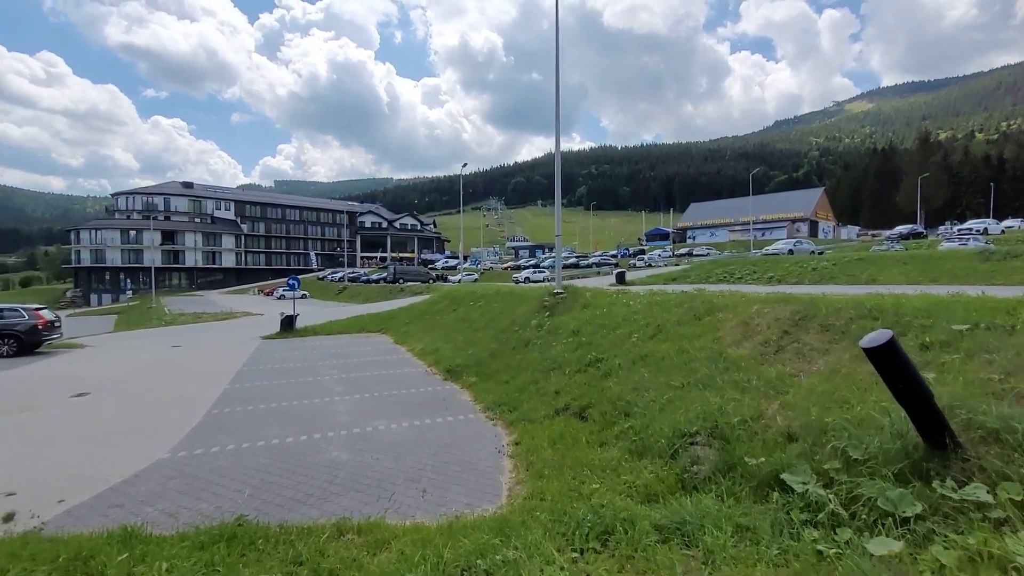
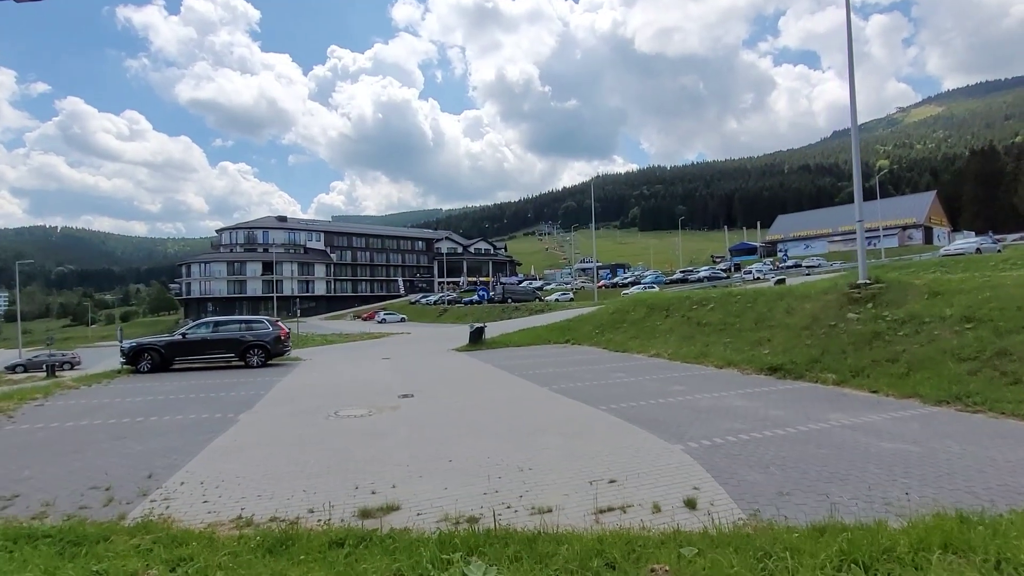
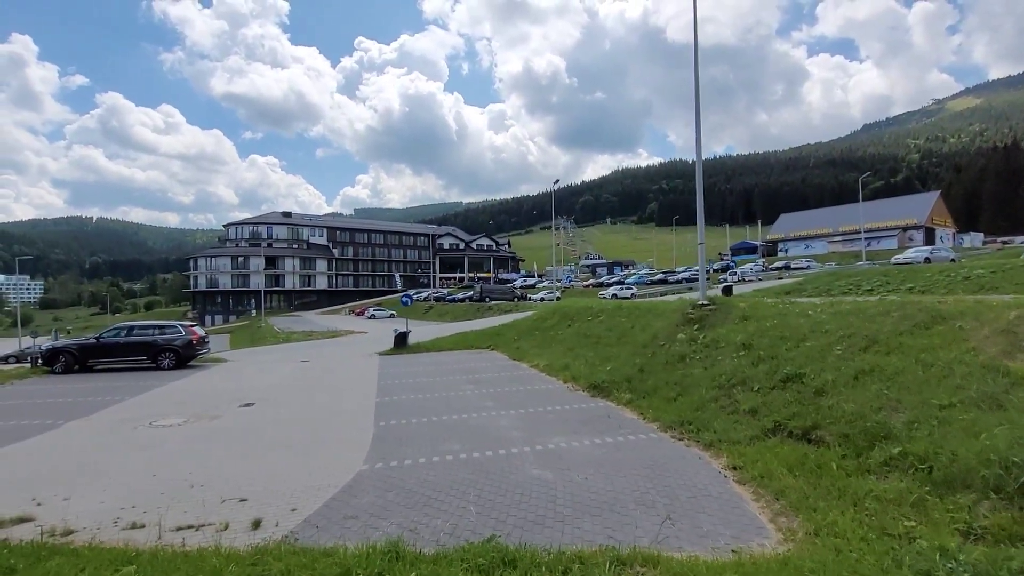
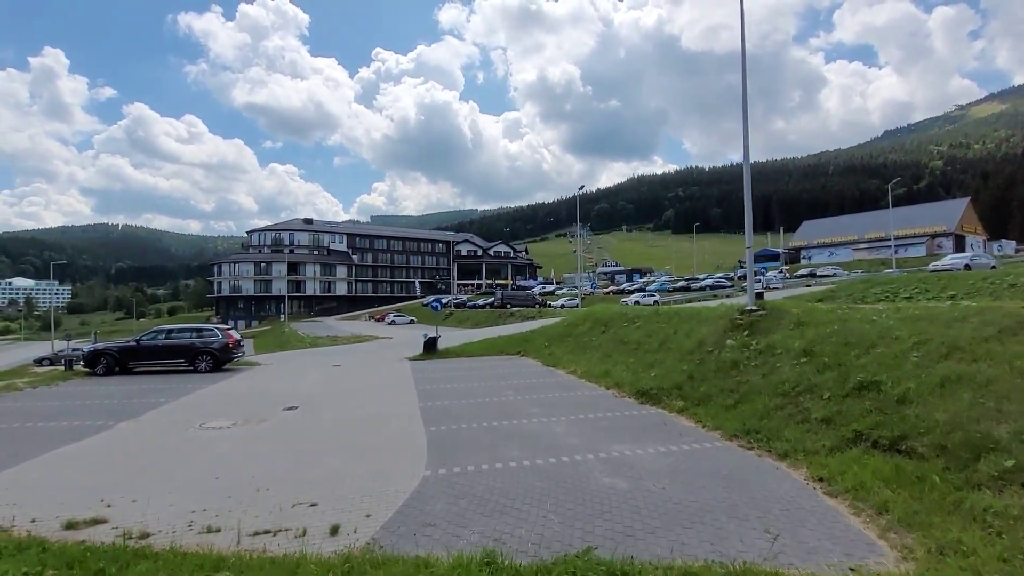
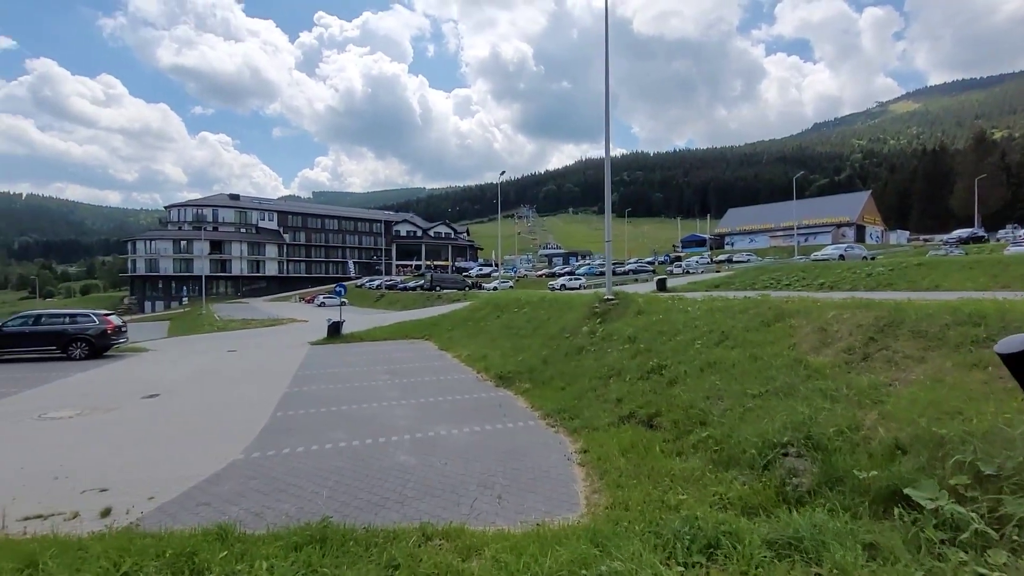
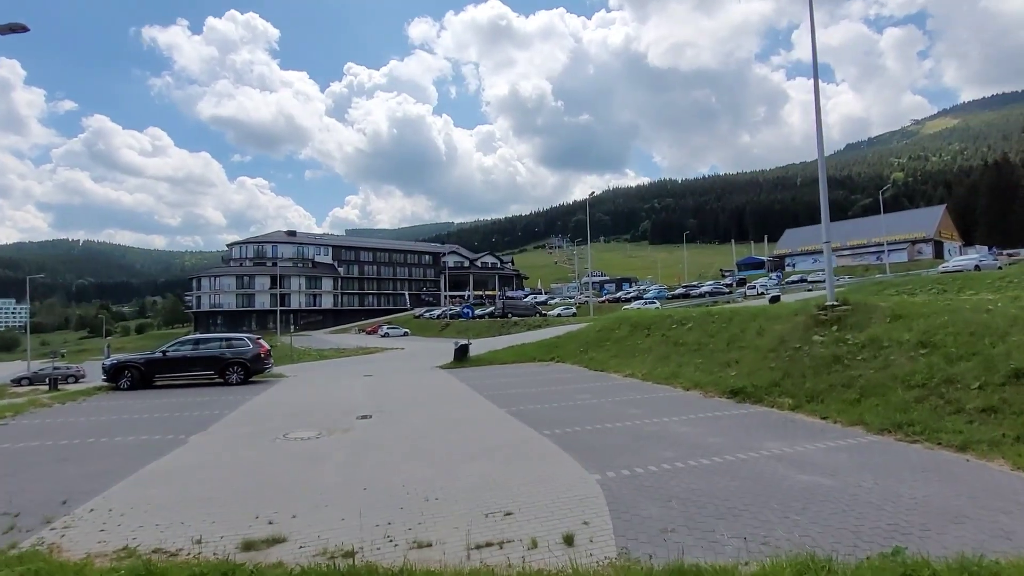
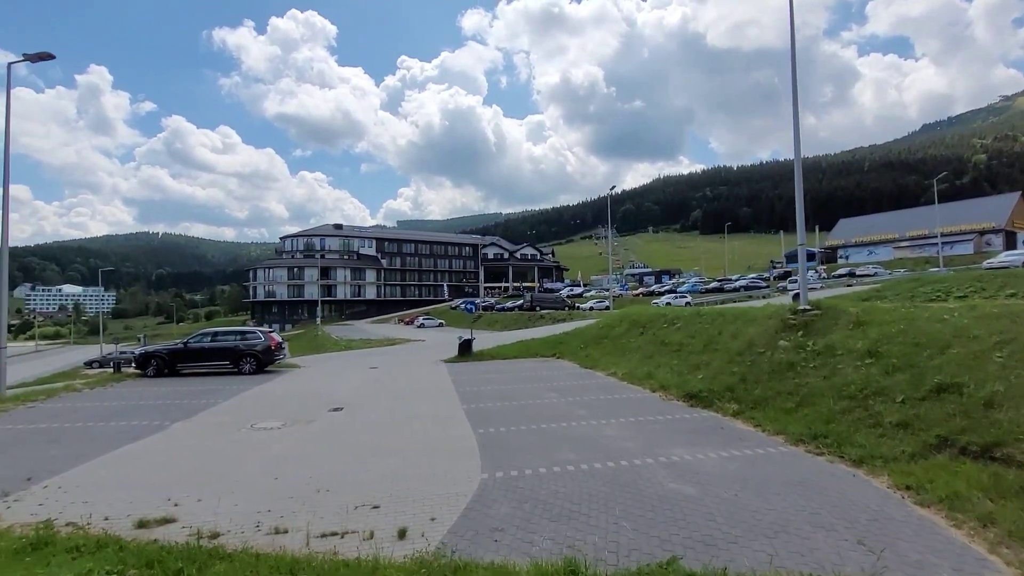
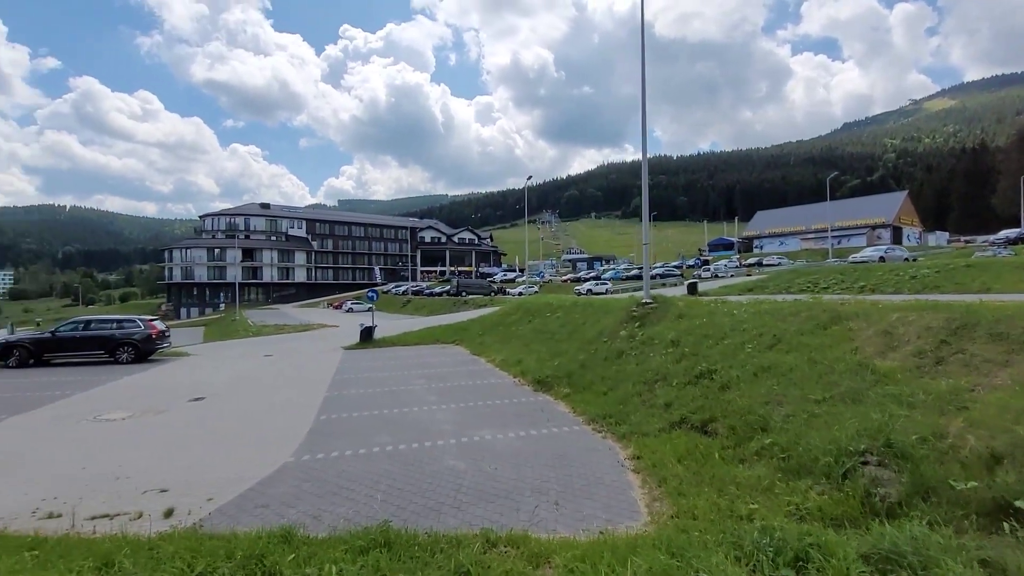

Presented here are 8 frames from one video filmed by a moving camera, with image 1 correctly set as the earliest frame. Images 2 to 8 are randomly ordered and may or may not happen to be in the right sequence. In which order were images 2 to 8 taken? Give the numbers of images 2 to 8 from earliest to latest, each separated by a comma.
5, 8, 3, 4, 7, 6, 2
